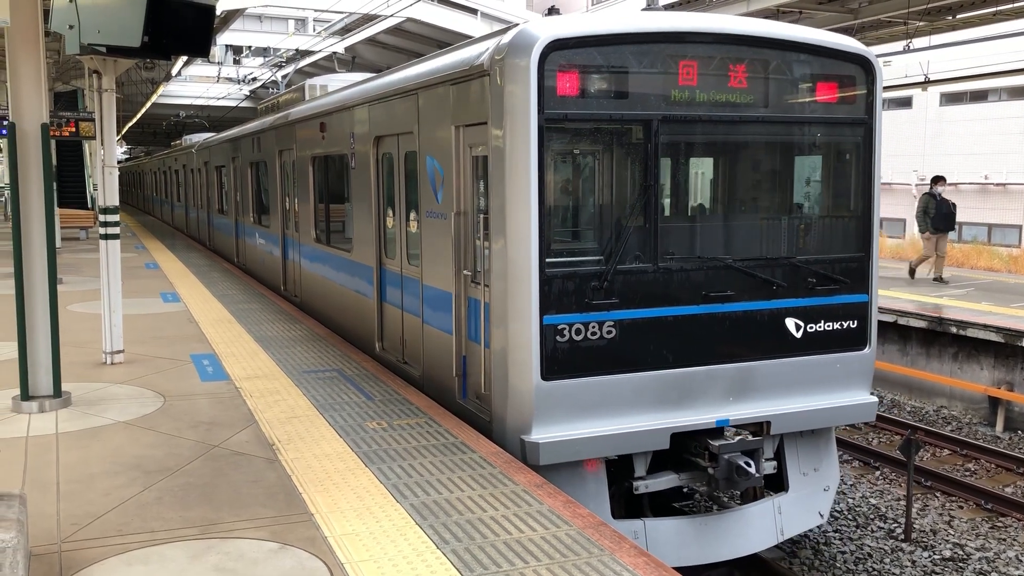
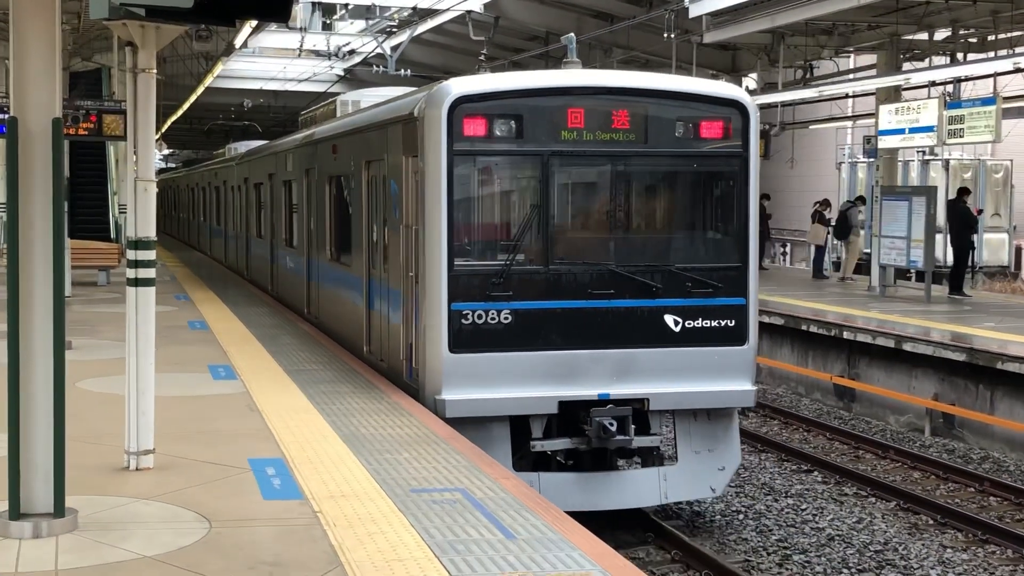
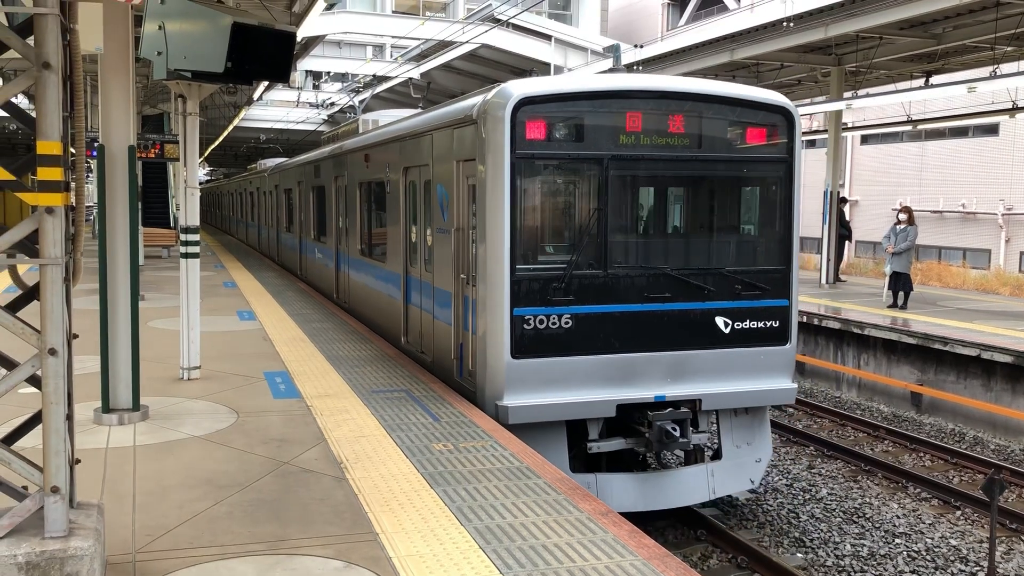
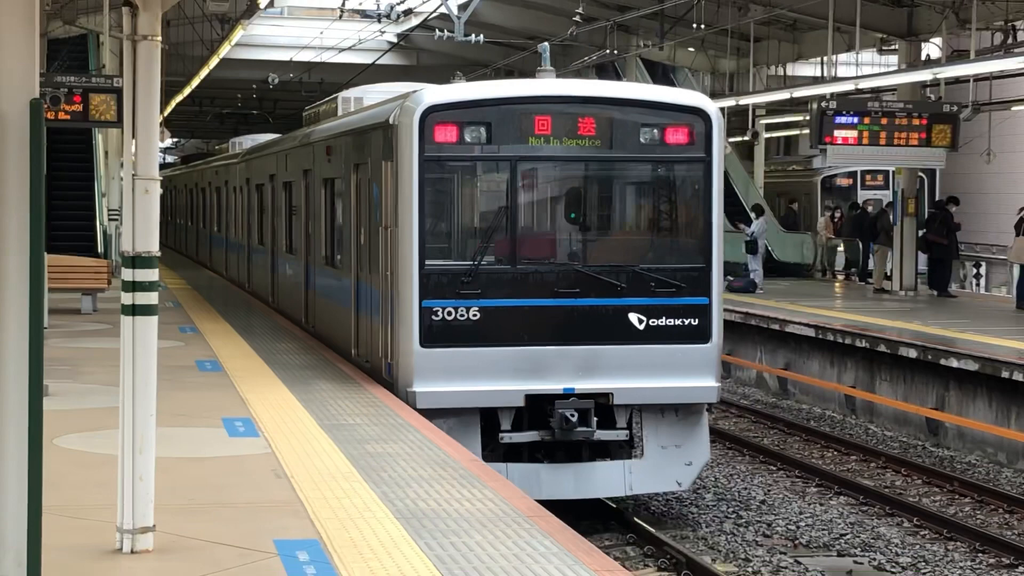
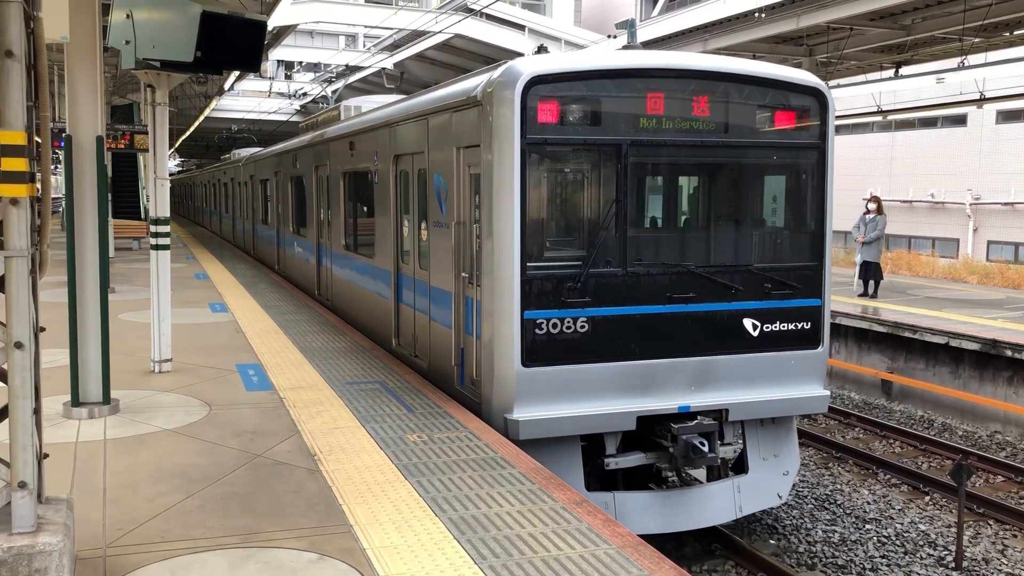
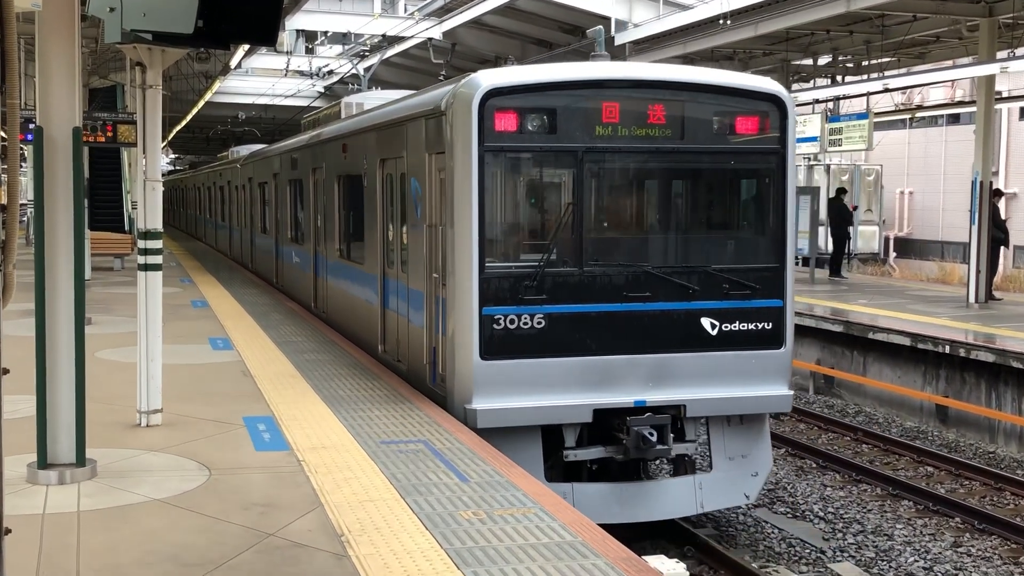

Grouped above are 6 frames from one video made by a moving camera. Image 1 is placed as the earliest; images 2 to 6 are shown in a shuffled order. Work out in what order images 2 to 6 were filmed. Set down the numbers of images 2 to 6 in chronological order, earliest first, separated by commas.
5, 3, 6, 2, 4
